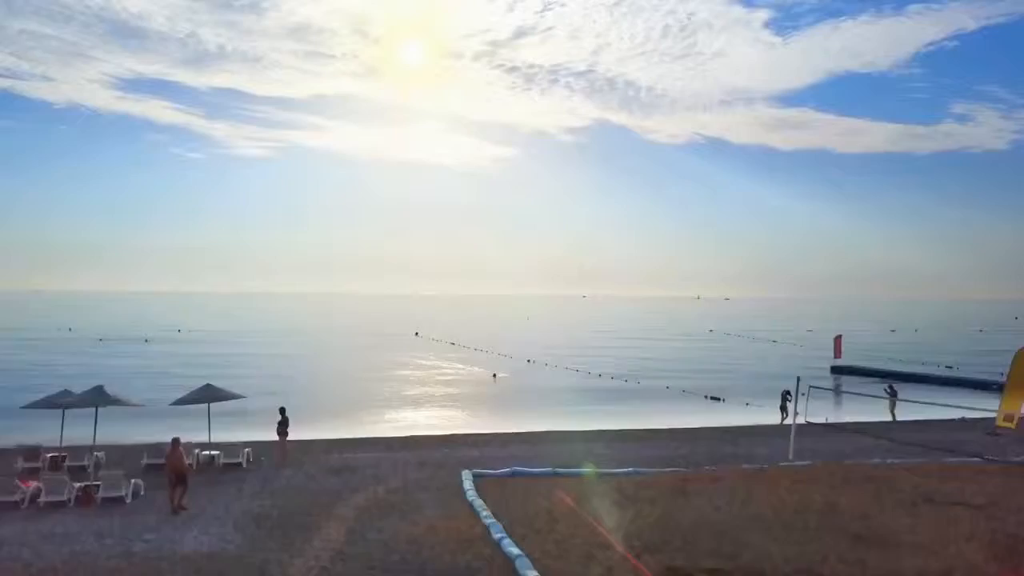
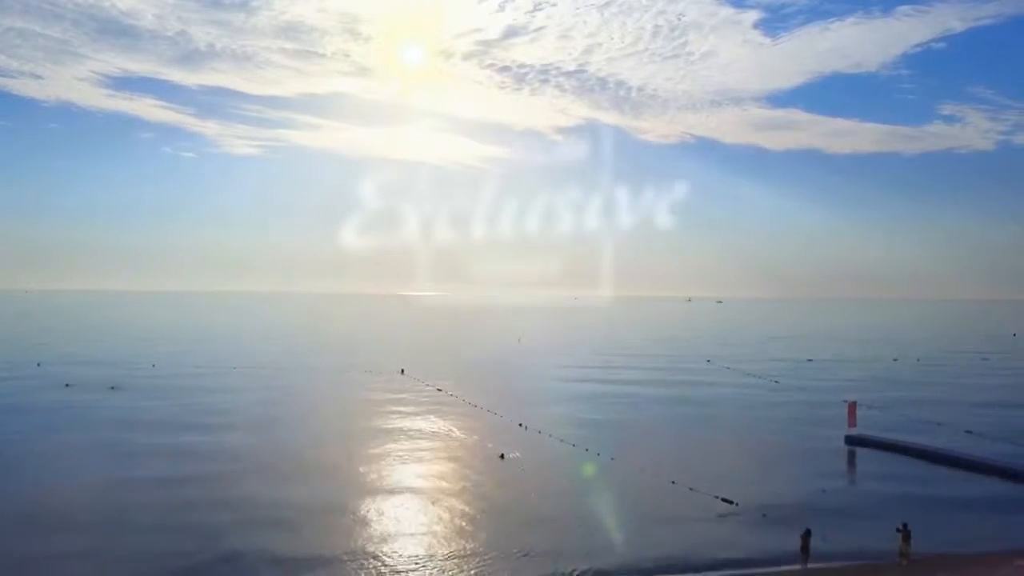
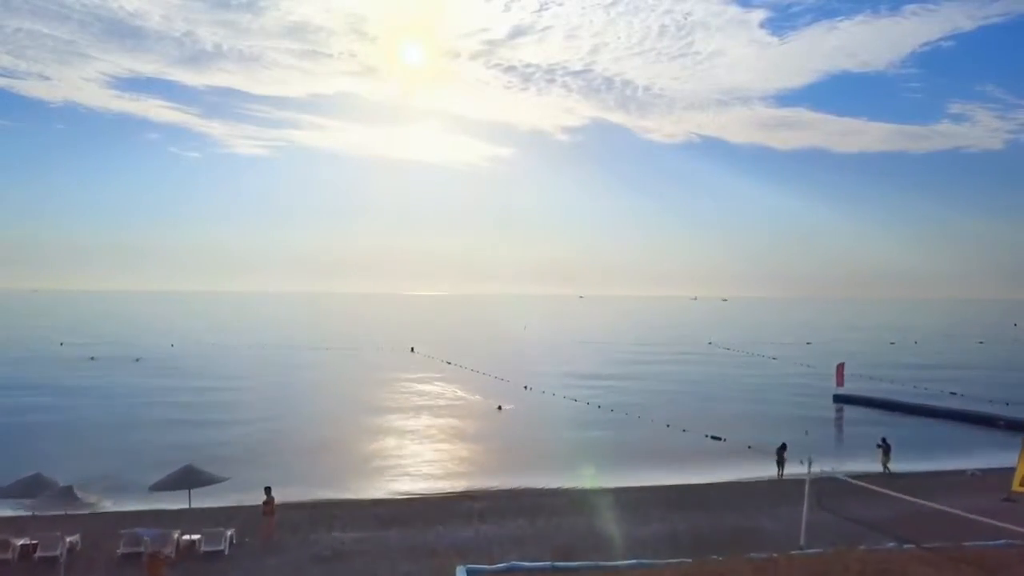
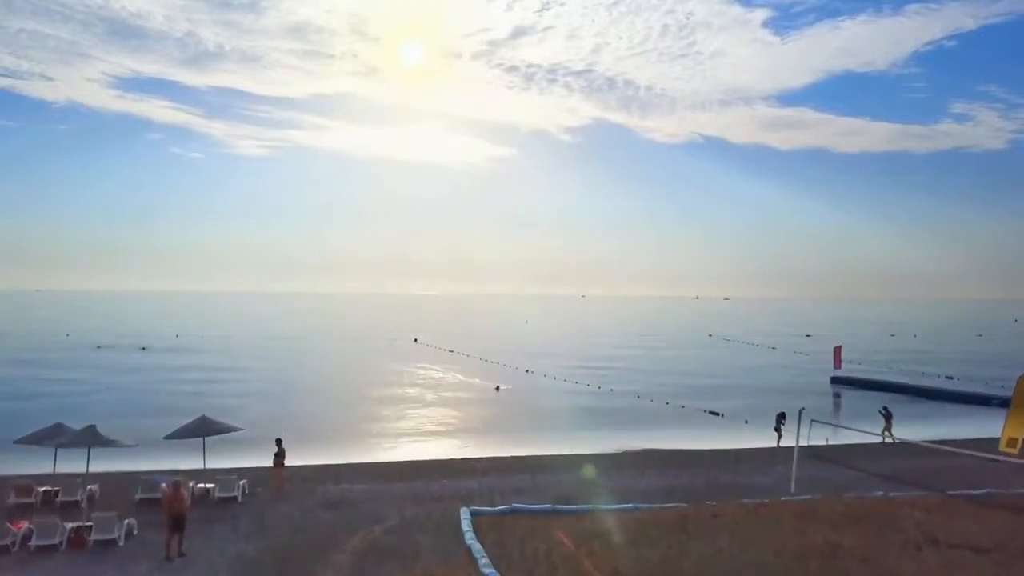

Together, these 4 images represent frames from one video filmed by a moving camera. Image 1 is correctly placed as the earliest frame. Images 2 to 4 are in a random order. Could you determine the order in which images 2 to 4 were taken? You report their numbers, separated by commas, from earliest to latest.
4, 3, 2
